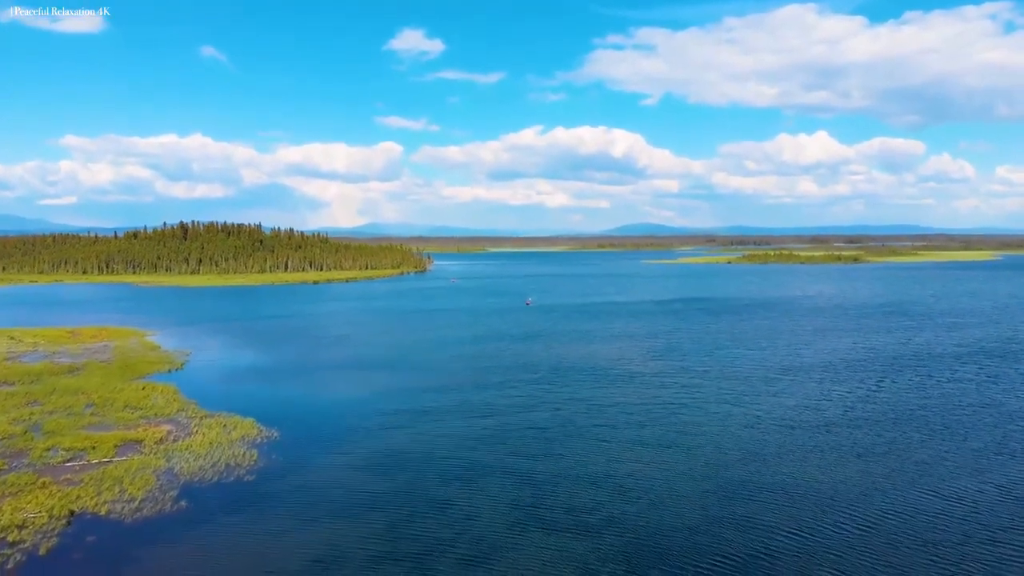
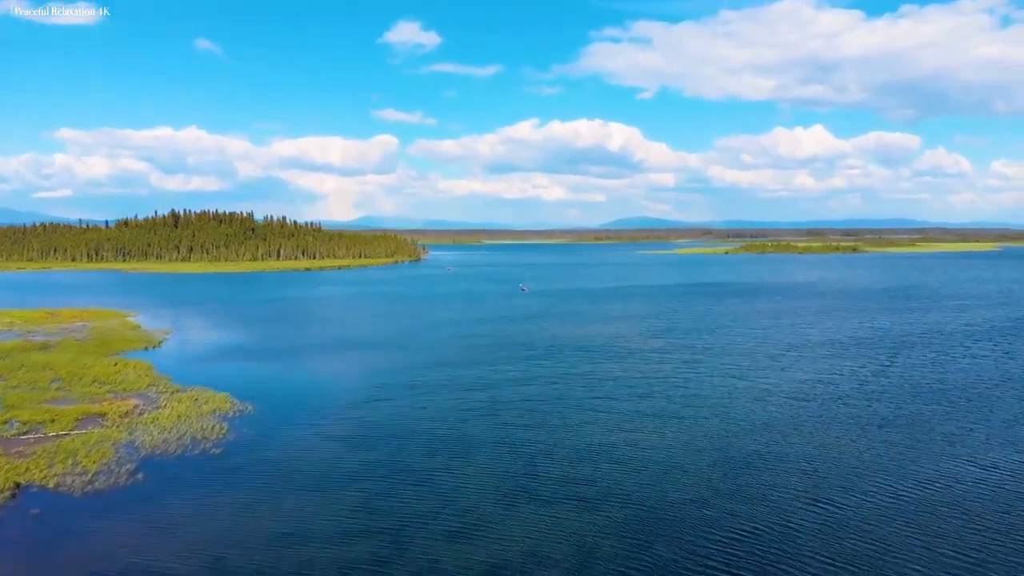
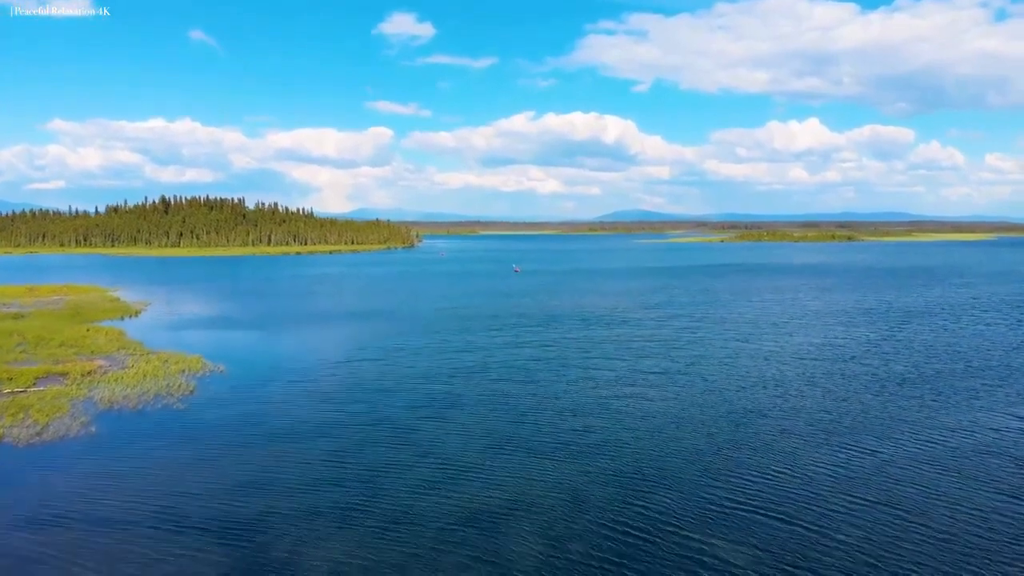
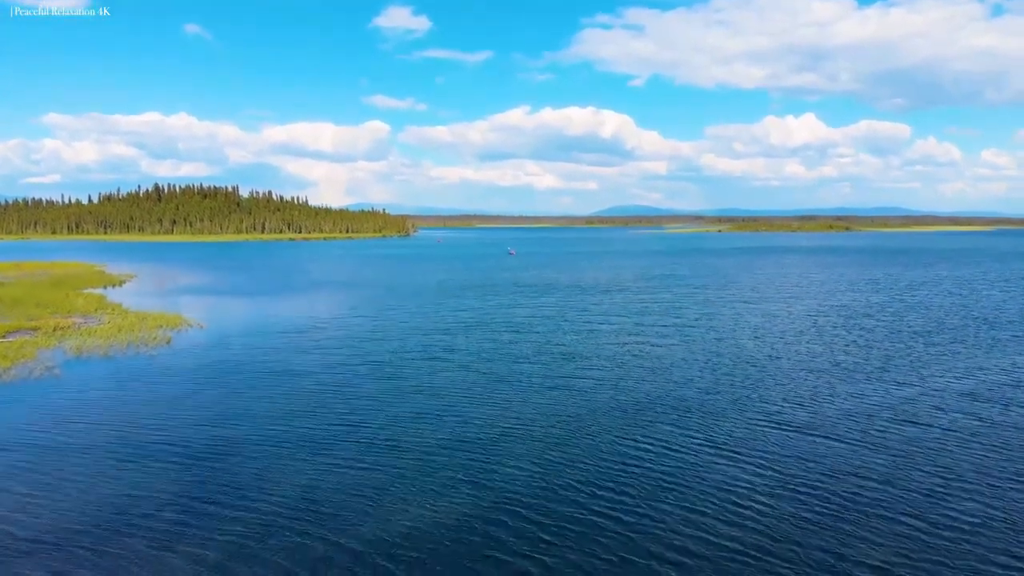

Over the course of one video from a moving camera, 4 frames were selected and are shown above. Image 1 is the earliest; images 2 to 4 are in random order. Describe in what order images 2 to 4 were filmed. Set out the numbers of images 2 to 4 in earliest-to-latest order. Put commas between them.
2, 3, 4
